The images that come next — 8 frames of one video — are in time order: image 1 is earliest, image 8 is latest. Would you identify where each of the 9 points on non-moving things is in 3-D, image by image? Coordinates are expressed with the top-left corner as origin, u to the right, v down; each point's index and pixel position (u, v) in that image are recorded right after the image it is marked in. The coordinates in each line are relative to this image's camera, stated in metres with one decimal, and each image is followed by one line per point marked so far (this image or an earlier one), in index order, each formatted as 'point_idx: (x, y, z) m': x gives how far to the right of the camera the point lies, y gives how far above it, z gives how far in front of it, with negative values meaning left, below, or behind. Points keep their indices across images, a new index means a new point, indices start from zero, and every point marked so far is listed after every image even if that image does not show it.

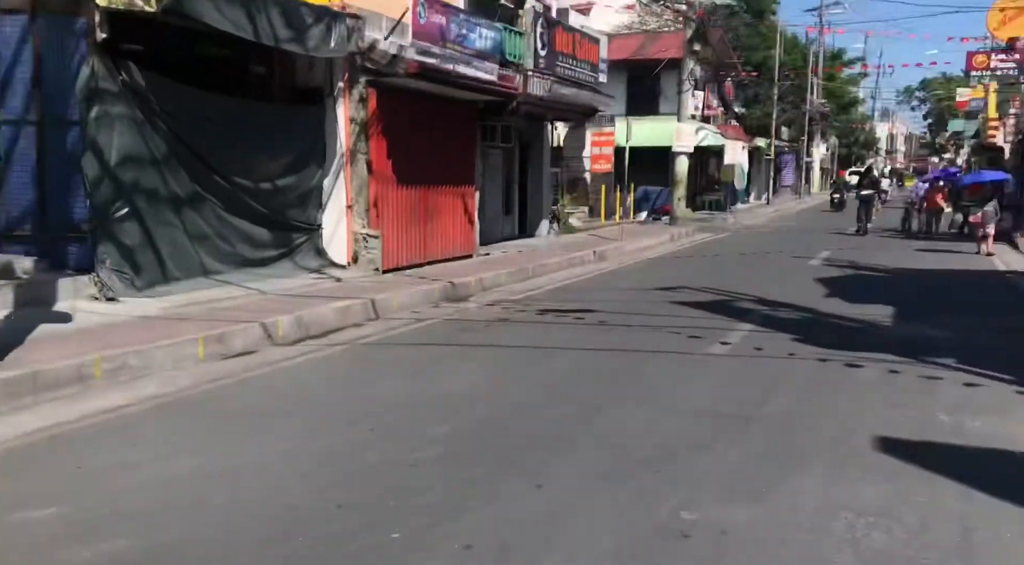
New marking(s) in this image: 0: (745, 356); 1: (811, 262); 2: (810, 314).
0: (+2.1, -0.7, +8.7) m
1: (+6.3, +0.4, +19.6) m
2: (+3.8, -0.4, +12.1) m
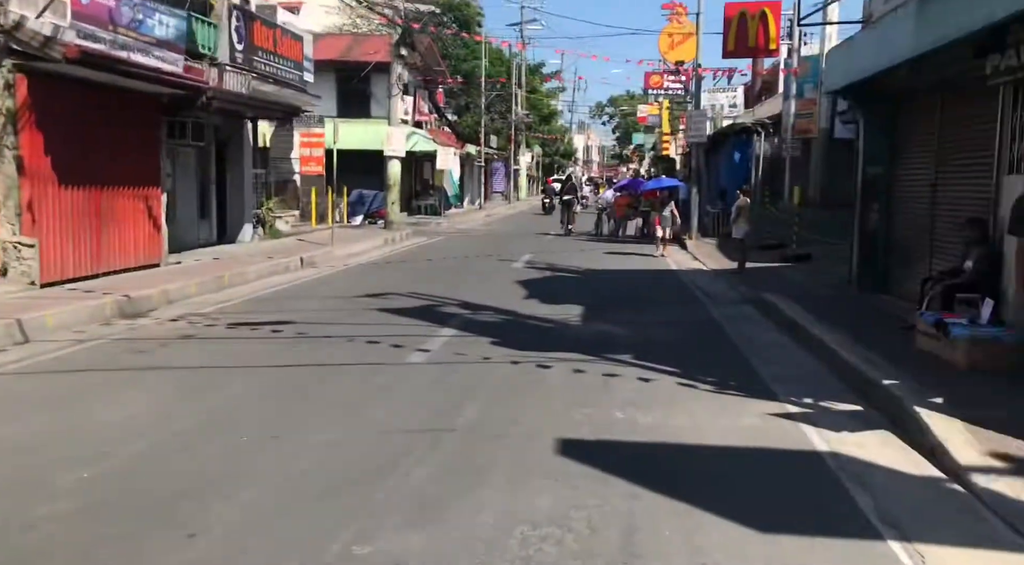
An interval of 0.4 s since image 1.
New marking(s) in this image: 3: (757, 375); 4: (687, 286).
0: (-0.7, -0.8, +8.7) m
1: (+0.1, +0.4, +20.3) m
2: (-0.1, -0.5, +12.4) m
3: (+2.2, -0.8, +8.5) m
4: (+3.1, -0.1, +16.5) m
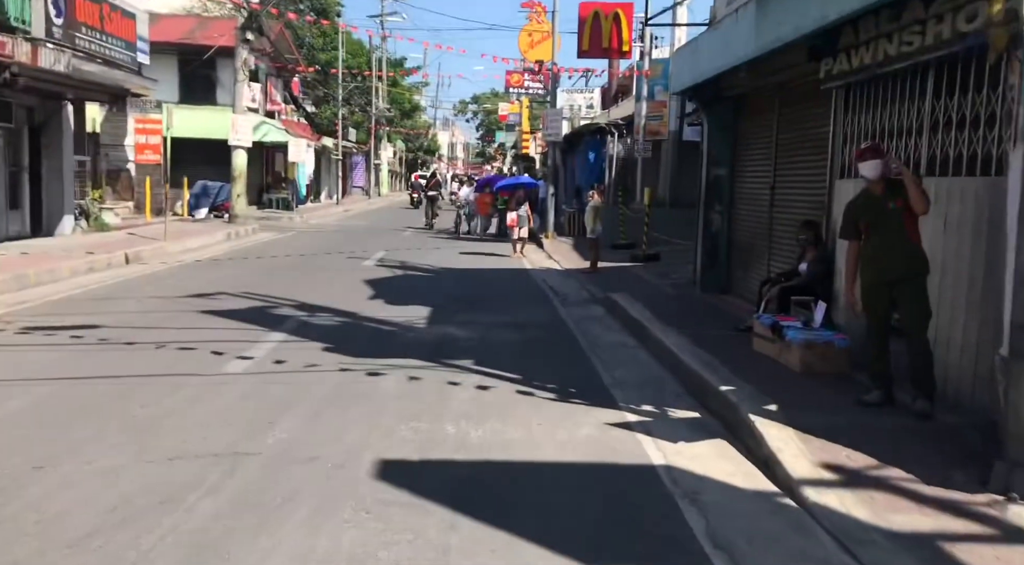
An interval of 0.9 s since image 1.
0: (-2.1, -0.8, +8.0) m
1: (-3.1, +0.4, +19.6) m
2: (-2.1, -0.5, +11.8) m
3: (+0.7, -0.9, +8.3) m
4: (+0.5, -0.1, +16.3) m
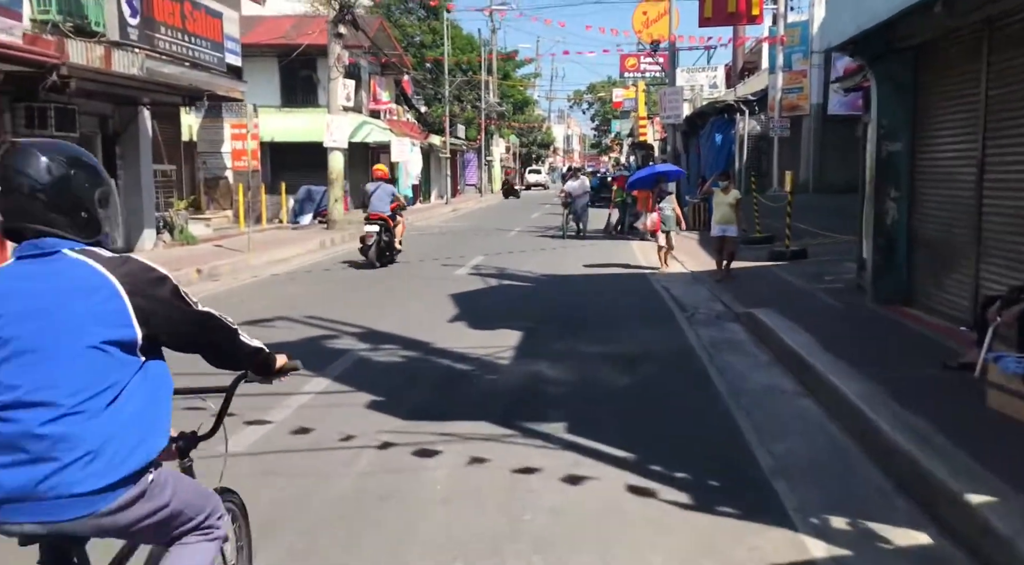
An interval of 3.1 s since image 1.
0: (-1.5, -1.0, +5.7) m
1: (-1.0, +0.2, +17.3) m
2: (-1.0, -0.7, +9.5) m
3: (+1.4, -1.0, +5.6) m
4: (+2.1, -0.2, +13.6) m
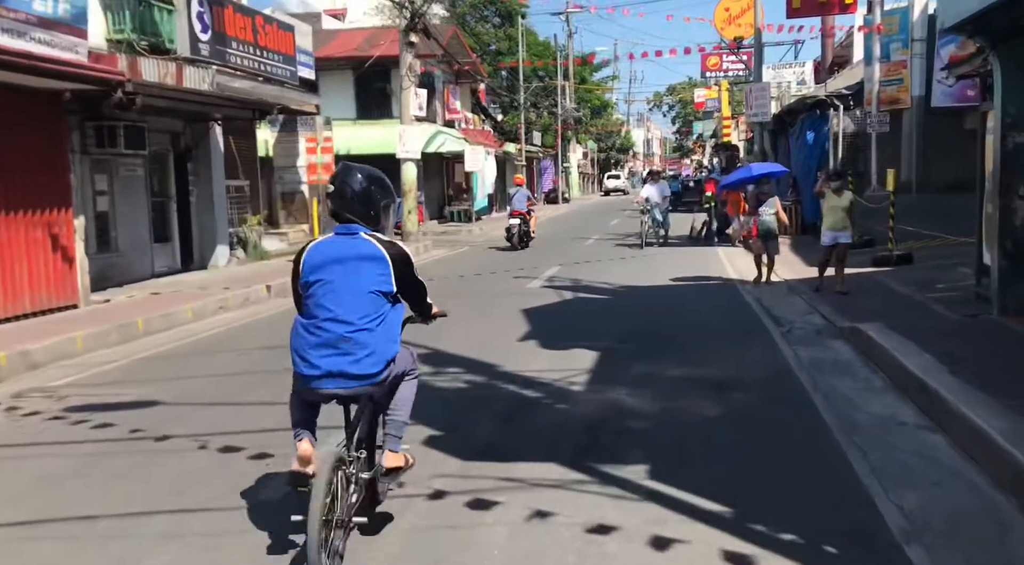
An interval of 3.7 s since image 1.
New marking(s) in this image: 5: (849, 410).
0: (-1.1, -1.2, +5.0) m
1: (+0.4, 0.0, +16.6) m
2: (-0.3, -0.9, +8.7) m
3: (+1.8, -1.1, +4.7) m
4: (+3.2, -0.3, +12.6) m
5: (+2.5, -0.9, +6.8) m
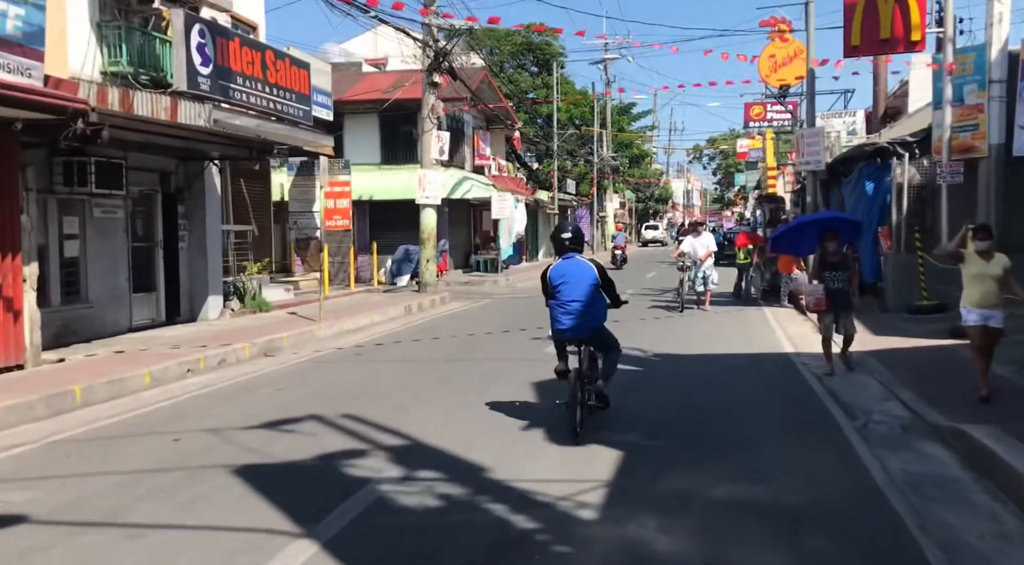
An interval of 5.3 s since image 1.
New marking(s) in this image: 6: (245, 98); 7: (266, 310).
0: (-1.3, -1.6, +2.9) m
1: (+0.6, -1.0, +14.5) m
2: (-0.4, -1.4, +6.6) m
3: (+1.6, -1.5, +2.5) m
4: (+3.3, -1.2, +10.4) m
5: (+2.3, -1.4, +4.6) m
6: (-5.6, +3.9, +19.8) m
7: (-5.0, -0.6, +19.1) m
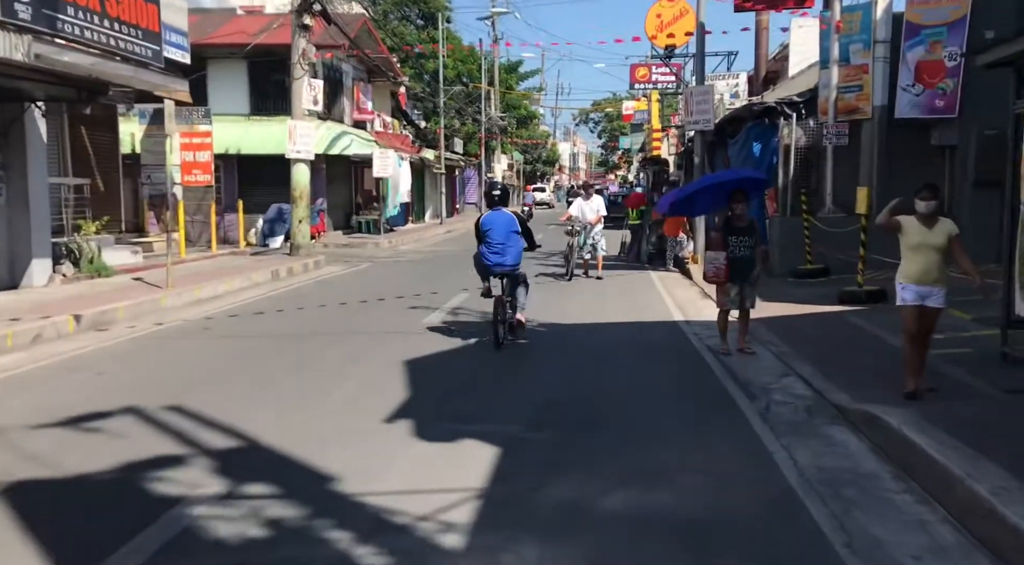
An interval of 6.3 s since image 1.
0: (-1.7, -1.5, +1.4) m
1: (-1.1, -0.5, +13.1) m
2: (-1.2, -1.2, +5.2) m
3: (+1.2, -1.5, +1.3) m
4: (+2.0, -0.8, +9.3) m
5: (+1.7, -1.3, +3.5) m
6: (-8.0, +4.6, +17.4) m
7: (-7.3, +0.1, +17.0) m
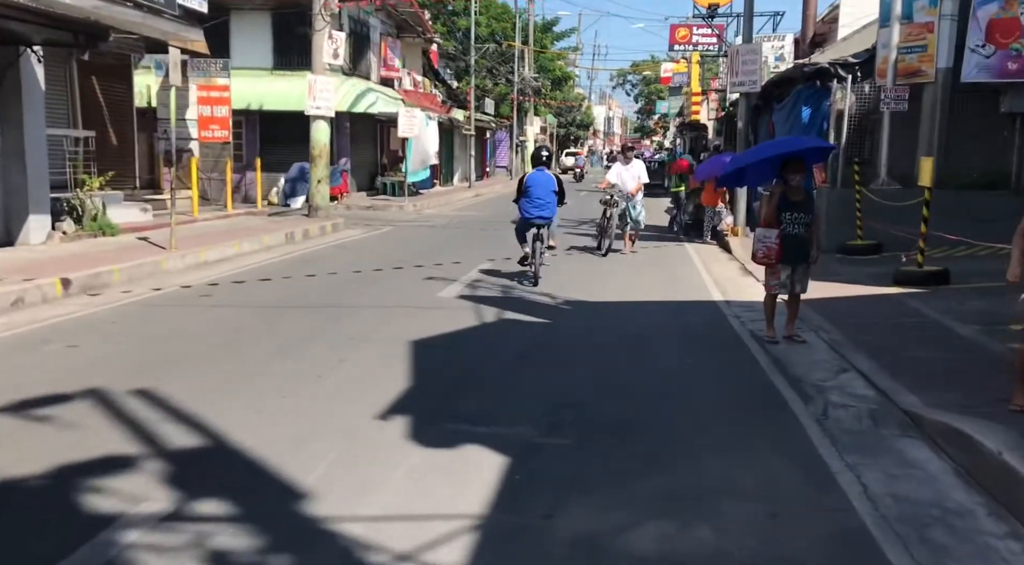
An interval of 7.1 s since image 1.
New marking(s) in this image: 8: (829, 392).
0: (-1.8, -1.5, +0.4) m
1: (-0.8, -0.1, +12.0) m
2: (-1.2, -1.1, +4.2) m
3: (+1.1, -1.6, +0.3) m
4: (+2.1, -0.7, +8.2) m
5: (+1.7, -1.4, +2.4) m
6: (-7.4, +5.4, +16.3) m
7: (-6.9, +0.8, +16.1) m
8: (+2.5, -0.8, +7.3) m
